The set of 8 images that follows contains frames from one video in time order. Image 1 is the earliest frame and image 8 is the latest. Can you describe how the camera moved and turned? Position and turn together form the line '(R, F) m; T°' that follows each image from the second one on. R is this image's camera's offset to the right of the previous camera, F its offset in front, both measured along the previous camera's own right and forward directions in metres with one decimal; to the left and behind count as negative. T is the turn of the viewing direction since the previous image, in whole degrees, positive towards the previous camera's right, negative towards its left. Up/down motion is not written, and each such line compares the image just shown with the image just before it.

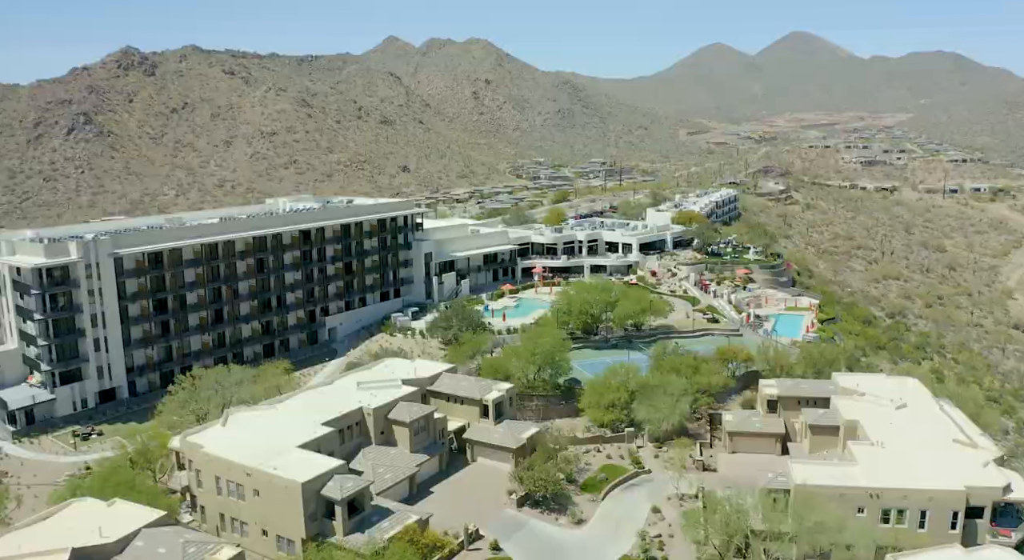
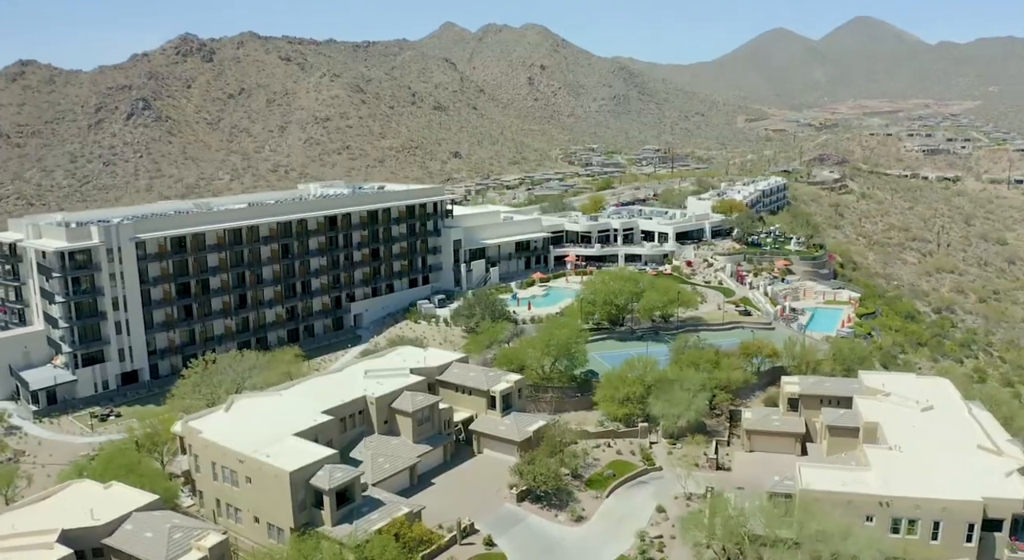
(+4.6, +1.0) m; -4°
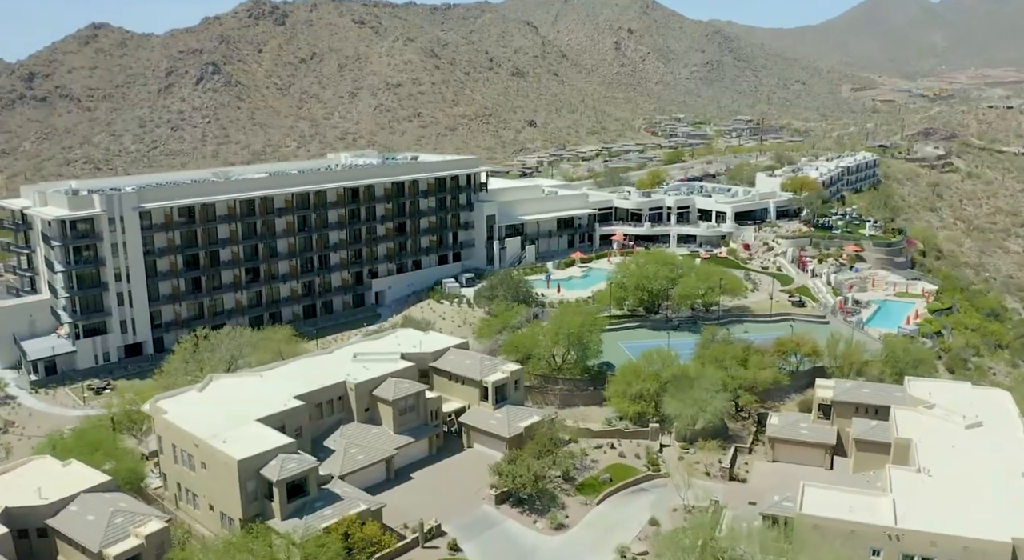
(+8.2, +5.5) m; -7°
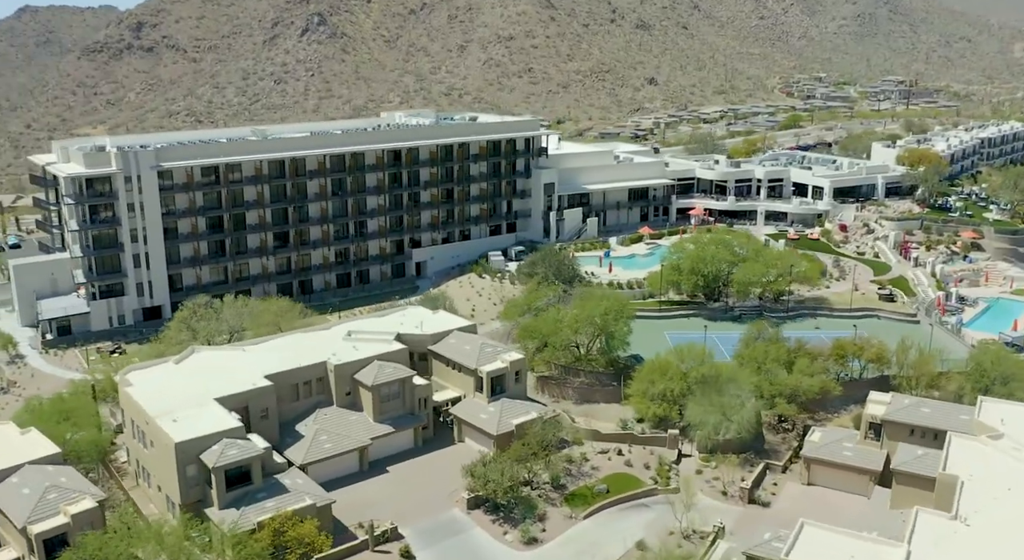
(+10.2, +7.3) m; -10°
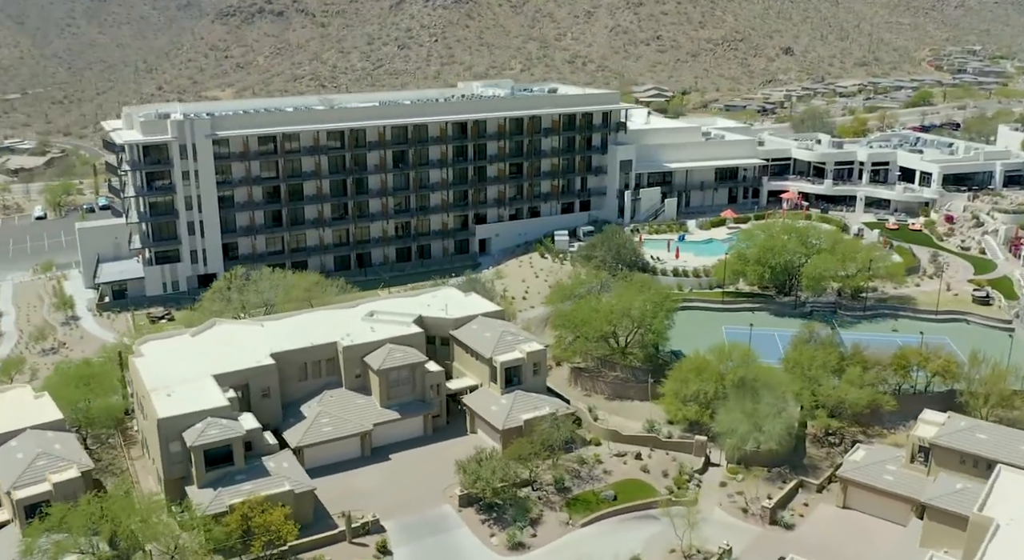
(+7.6, +3.9) m; -9°
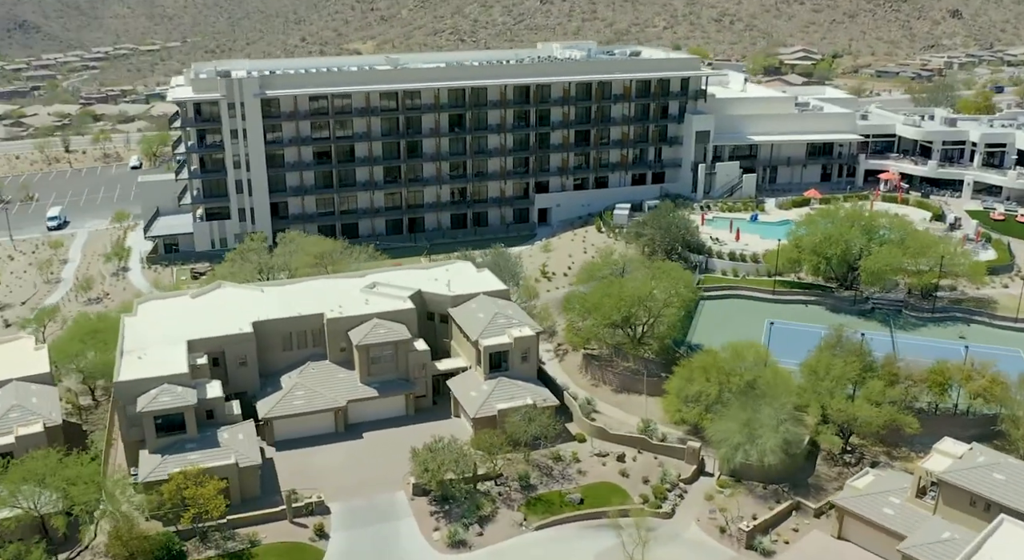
(+10.1, +4.0) m; -10°
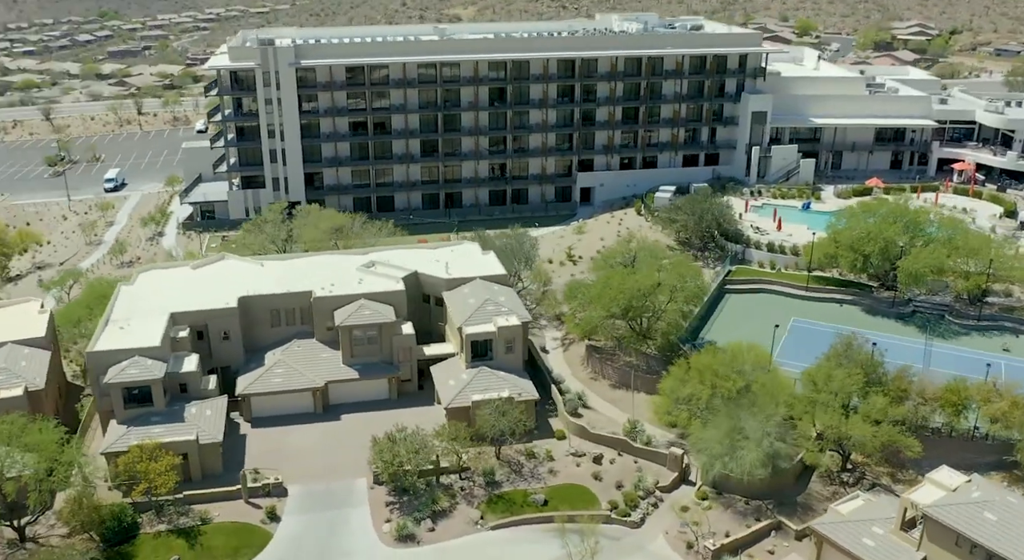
(+7.4, +2.6) m; -7°
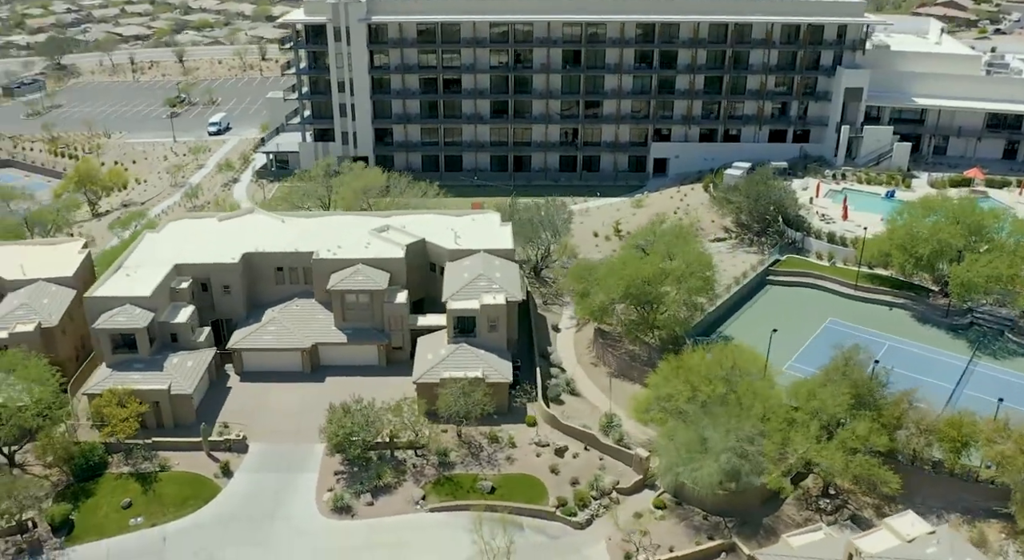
(+11.1, +2.9) m; -11°
